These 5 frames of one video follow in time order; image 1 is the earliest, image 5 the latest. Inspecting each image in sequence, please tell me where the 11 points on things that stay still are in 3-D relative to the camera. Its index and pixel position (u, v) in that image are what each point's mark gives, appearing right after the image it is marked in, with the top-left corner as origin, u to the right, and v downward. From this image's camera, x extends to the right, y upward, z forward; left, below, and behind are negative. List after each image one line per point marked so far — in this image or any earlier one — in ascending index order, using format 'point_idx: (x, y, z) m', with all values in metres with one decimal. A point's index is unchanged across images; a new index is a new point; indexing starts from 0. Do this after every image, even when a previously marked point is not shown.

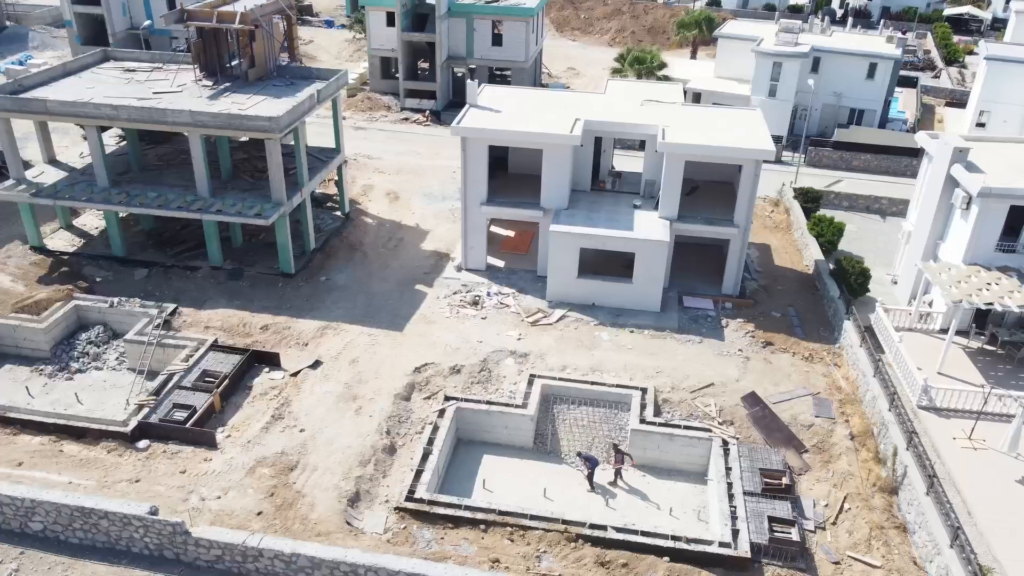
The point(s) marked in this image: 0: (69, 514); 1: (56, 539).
0: (-10.8, -5.5, +18.4) m
1: (-11.3, -6.2, +18.8) m
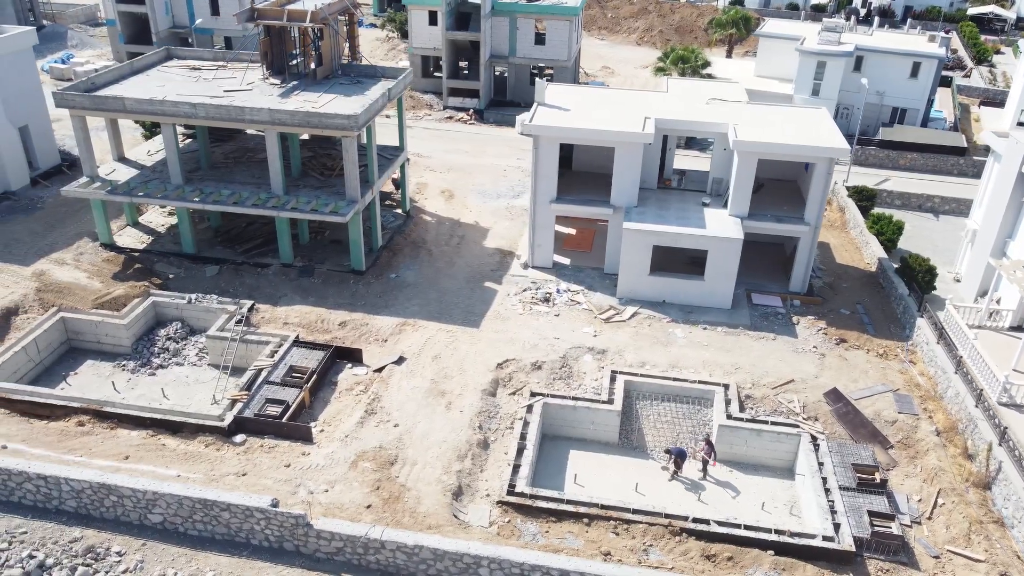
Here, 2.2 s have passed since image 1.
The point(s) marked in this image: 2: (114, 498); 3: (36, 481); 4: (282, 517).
0: (-7.9, -5.4, +18.6) m
1: (-8.5, -6.1, +19.0) m
2: (-10.0, -5.3, +19.0) m
3: (-12.1, -4.9, +19.2) m
4: (-5.6, -5.6, +18.3) m
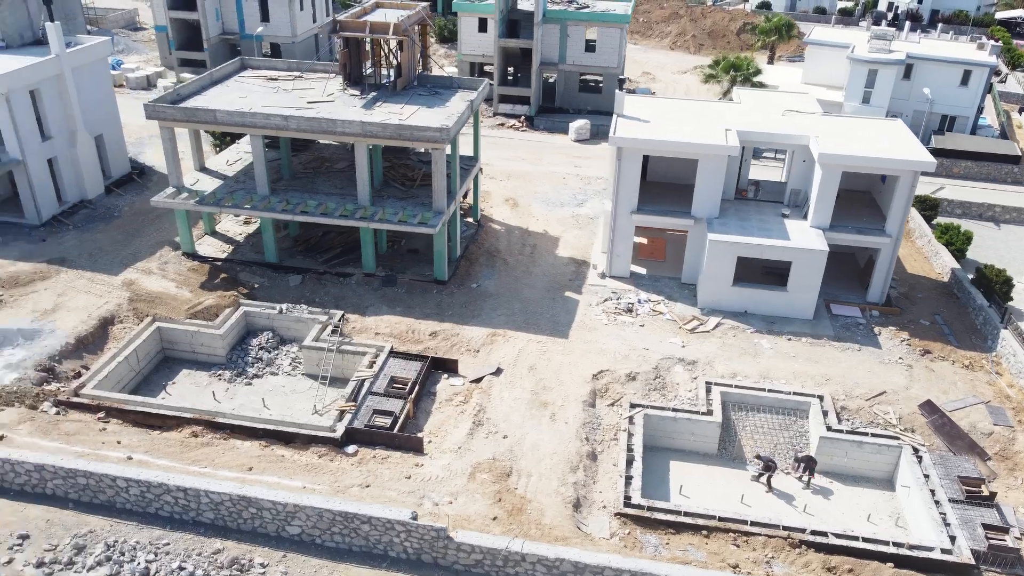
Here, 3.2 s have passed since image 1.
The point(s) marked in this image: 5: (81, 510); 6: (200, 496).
0: (-4.6, -5.8, +19.0) m
1: (-5.1, -6.5, +19.4) m
2: (-6.6, -5.7, +19.3) m
3: (-8.7, -5.3, +19.5) m
4: (-2.2, -6.0, +18.6) m
5: (-11.4, -5.9, +20.0) m
6: (-8.1, -5.4, +19.4) m
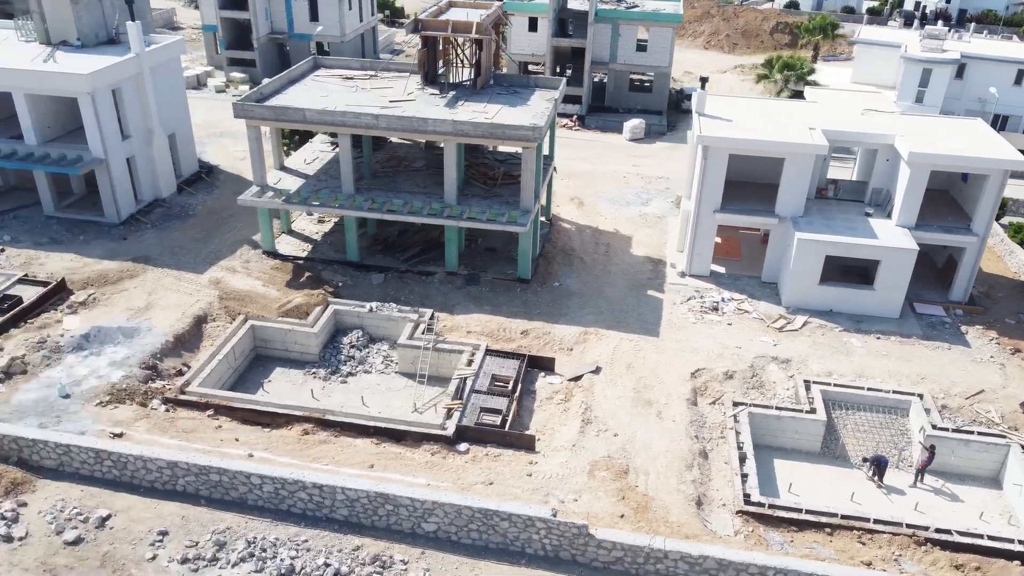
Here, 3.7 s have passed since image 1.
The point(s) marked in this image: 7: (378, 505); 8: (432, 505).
0: (-1.1, -5.7, +19.0) m
1: (-1.6, -6.5, +19.4) m
2: (-3.1, -5.6, +19.4) m
3: (-5.2, -5.2, +19.6) m
4: (+1.3, -5.9, +18.7) m
5: (-7.9, -5.8, +20.1) m
6: (-4.6, -5.3, +19.5) m
7: (-3.5, -5.6, +19.4) m
8: (-2.0, -5.5, +19.1) m
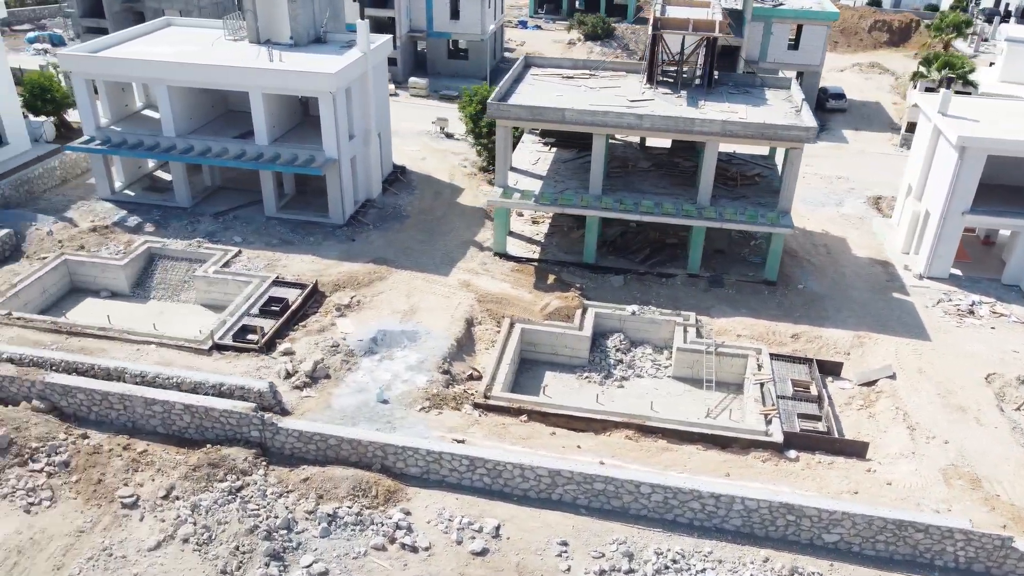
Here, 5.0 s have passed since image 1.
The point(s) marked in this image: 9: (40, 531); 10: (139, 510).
0: (+9.1, -5.9, +18.6) m
1: (+8.6, -6.6, +19.0) m
2: (+7.0, -5.8, +18.9) m
3: (+4.9, -5.4, +19.2) m
4: (+11.5, -6.1, +18.2) m
5: (+2.2, -6.0, +19.7) m
6: (+5.6, -5.4, +19.1) m
7: (+6.7, -5.7, +19.0) m
8: (+8.1, -5.6, +18.7) m
9: (-11.5, -5.9, +18.3) m
10: (-9.4, -5.6, +19.0) m
